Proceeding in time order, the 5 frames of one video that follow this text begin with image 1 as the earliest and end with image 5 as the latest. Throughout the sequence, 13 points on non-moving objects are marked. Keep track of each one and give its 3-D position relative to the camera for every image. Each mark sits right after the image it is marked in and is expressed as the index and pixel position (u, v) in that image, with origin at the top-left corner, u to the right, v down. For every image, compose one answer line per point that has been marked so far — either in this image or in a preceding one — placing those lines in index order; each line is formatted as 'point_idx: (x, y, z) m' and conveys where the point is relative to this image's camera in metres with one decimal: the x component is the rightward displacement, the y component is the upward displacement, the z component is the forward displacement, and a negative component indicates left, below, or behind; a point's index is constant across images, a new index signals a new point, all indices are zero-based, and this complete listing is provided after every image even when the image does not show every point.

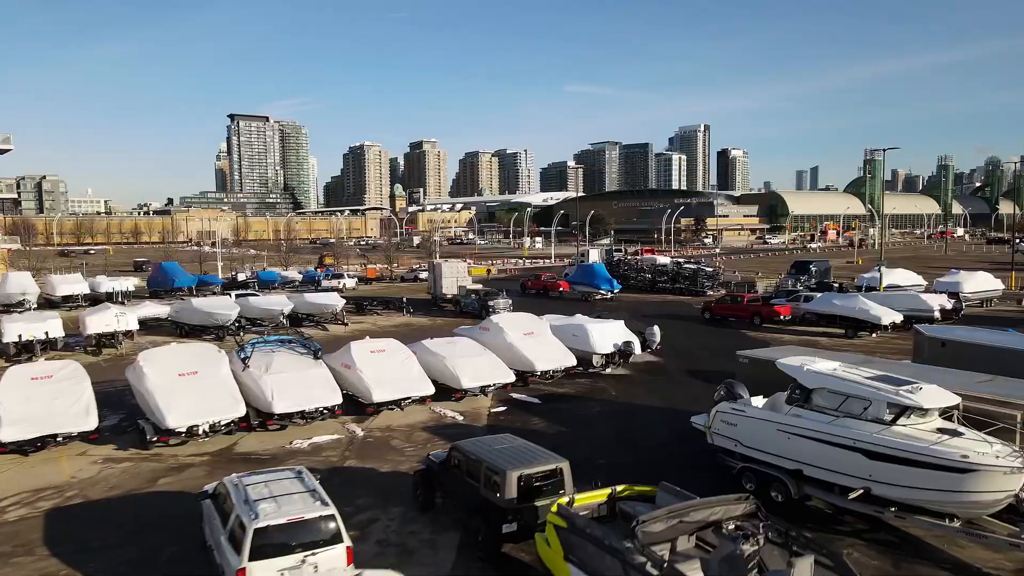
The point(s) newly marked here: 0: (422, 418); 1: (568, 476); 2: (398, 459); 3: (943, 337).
0: (-2.1, -3.0, +16.5) m
1: (+0.8, -2.5, +9.7) m
2: (-2.2, -3.2, +13.7) m
3: (+10.7, -1.2, +18.0) m
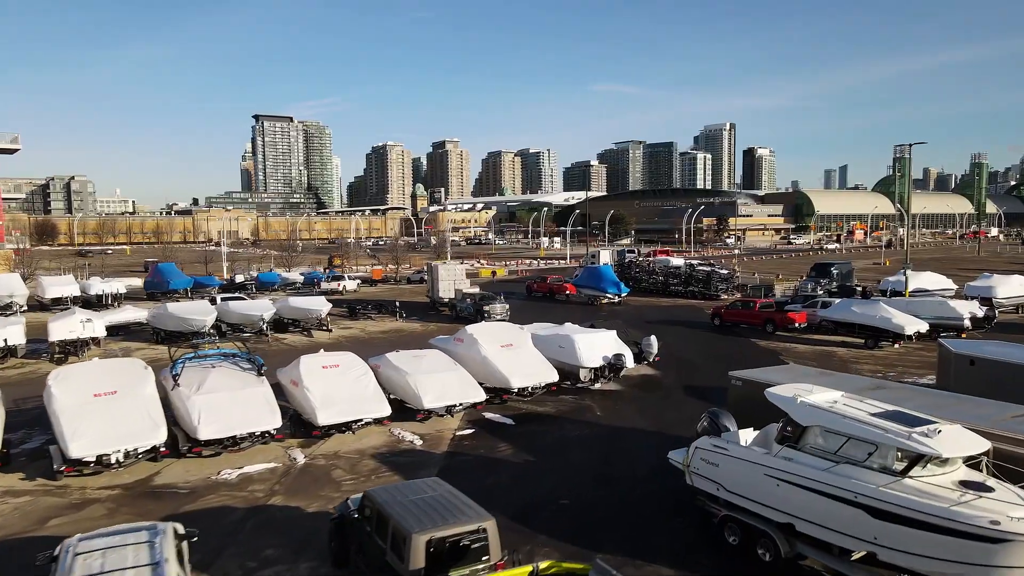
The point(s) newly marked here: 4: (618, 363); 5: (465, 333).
0: (-2.8, -3.1, +14.8) m
1: (-0.2, -2.7, +7.9) m
2: (-3.0, -3.4, +11.9) m
3: (+10.0, -1.5, +15.8) m
4: (+2.8, -2.0, +19.5) m
5: (-1.2, -1.2, +18.5) m
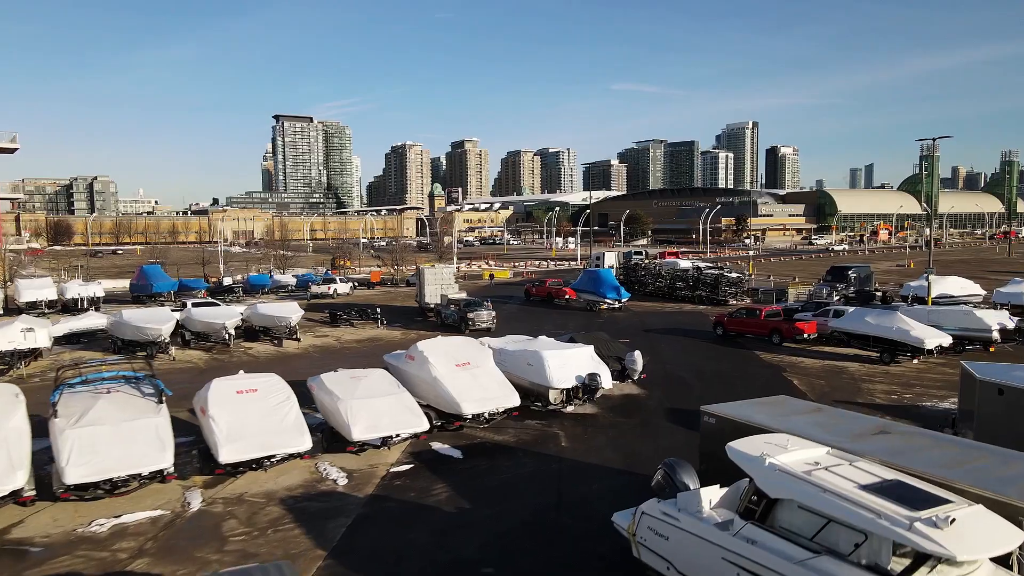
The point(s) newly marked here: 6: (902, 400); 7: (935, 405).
0: (-3.8, -3.4, +12.7) m
1: (-1.4, -2.9, +5.7) m
2: (-4.1, -3.7, +9.9) m
3: (+9.0, -1.7, +13.3) m
4: (+1.9, -2.3, +17.2) m
5: (-2.1, -1.4, +16.3) m
6: (+10.1, -2.9, +18.9) m
7: (+10.5, -2.9, +18.1) m
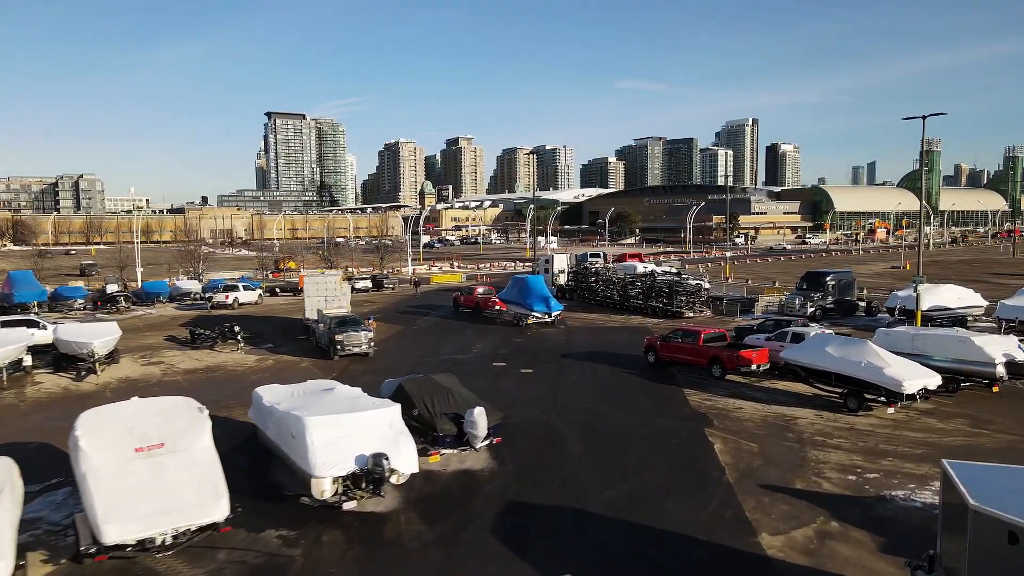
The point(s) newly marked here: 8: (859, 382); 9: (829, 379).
0: (-7.8, -3.9, +6.6) m
1: (-5.4, -3.5, -0.4) m
2: (-8.1, -4.2, +3.8) m
3: (+5.0, -2.3, +7.3) m
4: (-2.0, -2.8, +11.2) m
5: (-6.1, -1.9, +10.3) m
6: (+6.2, -3.4, +12.8) m
7: (+6.6, -3.4, +12.1) m
8: (+8.2, -2.2, +17.1) m
9: (+7.9, -2.2, +18.0) m
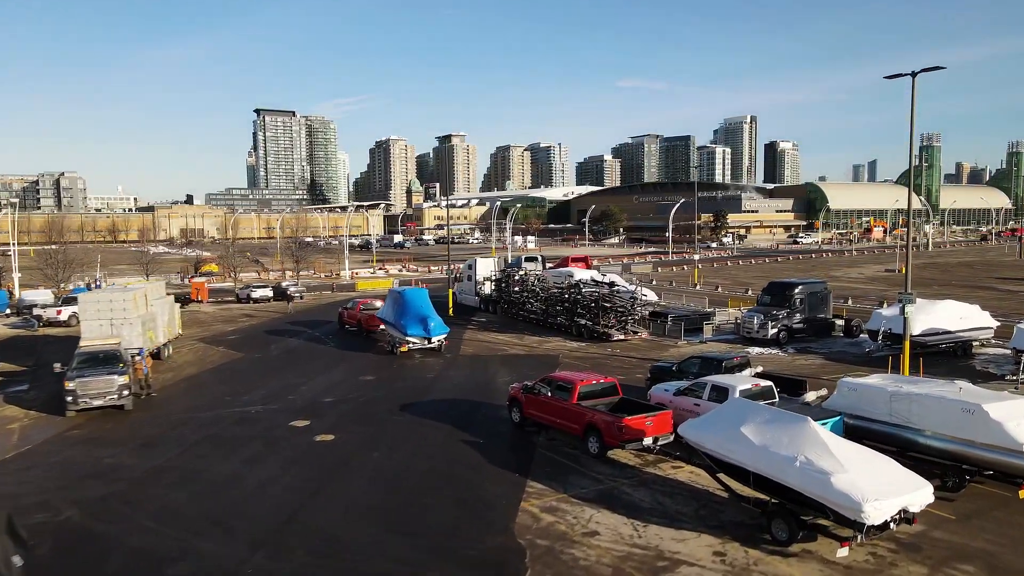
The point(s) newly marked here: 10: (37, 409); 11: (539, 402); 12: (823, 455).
0: (-12.2, -4.5, -0.6) m
1: (-9.8, -4.1, -7.6) m
2: (-12.5, -4.8, -3.4) m
3: (+0.6, -2.9, 0.0) m
4: (-6.4, -3.4, +3.9) m
5: (-10.5, -2.5, +3.1) m
6: (+1.8, -4.0, +5.5) m
7: (+2.2, -4.0, +4.8) m
8: (+3.8, -2.8, +9.9) m
9: (+3.5, -2.8, +10.7) m
10: (-11.4, -2.8, +17.6) m
11: (+0.6, -2.4, +15.0) m
12: (+4.2, -2.2, +9.8) m
